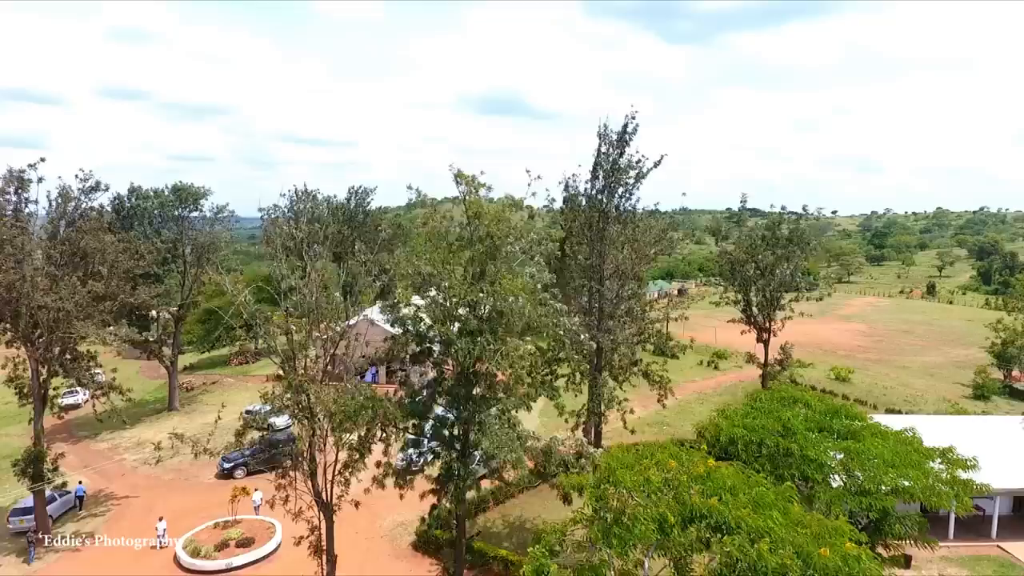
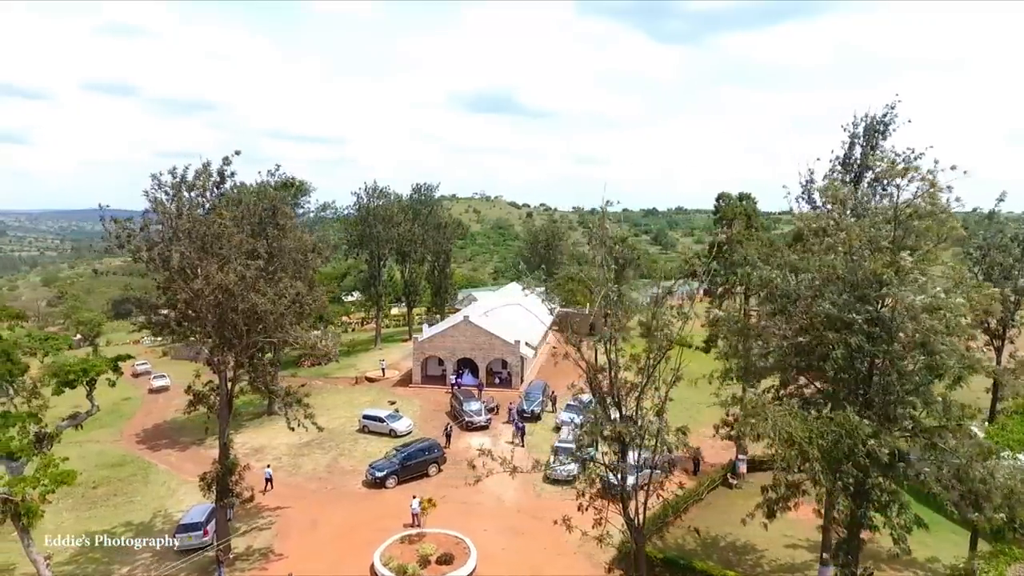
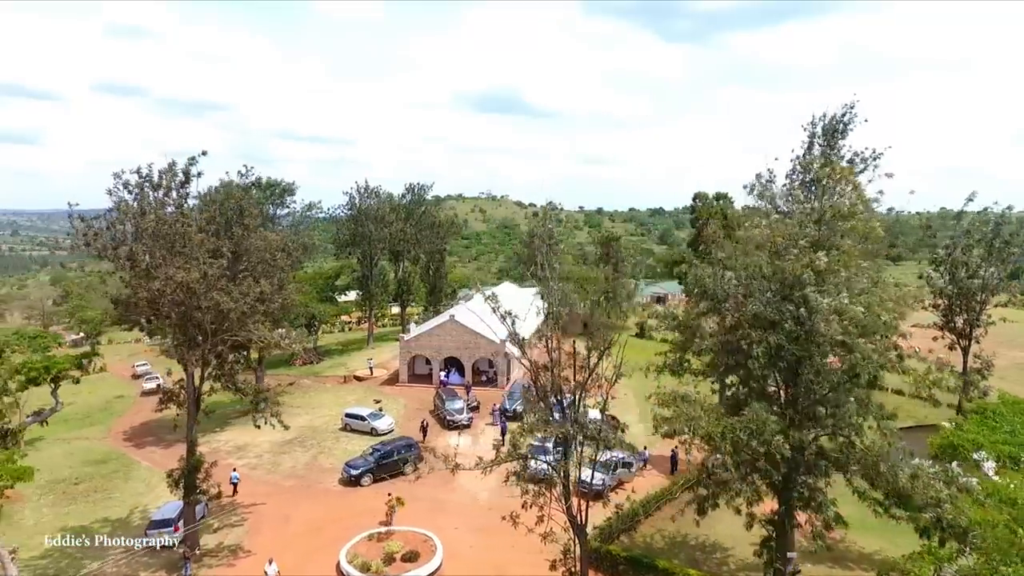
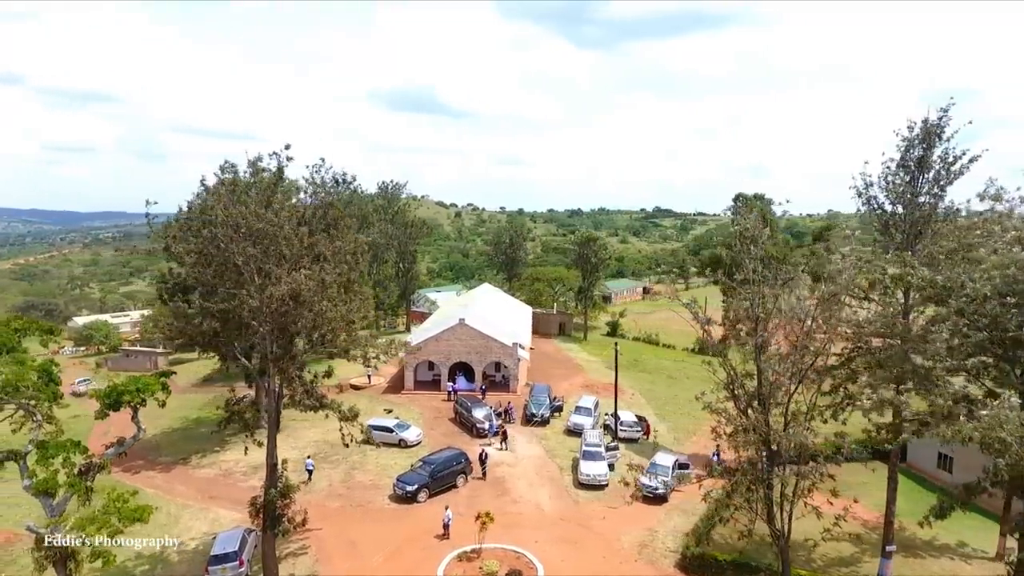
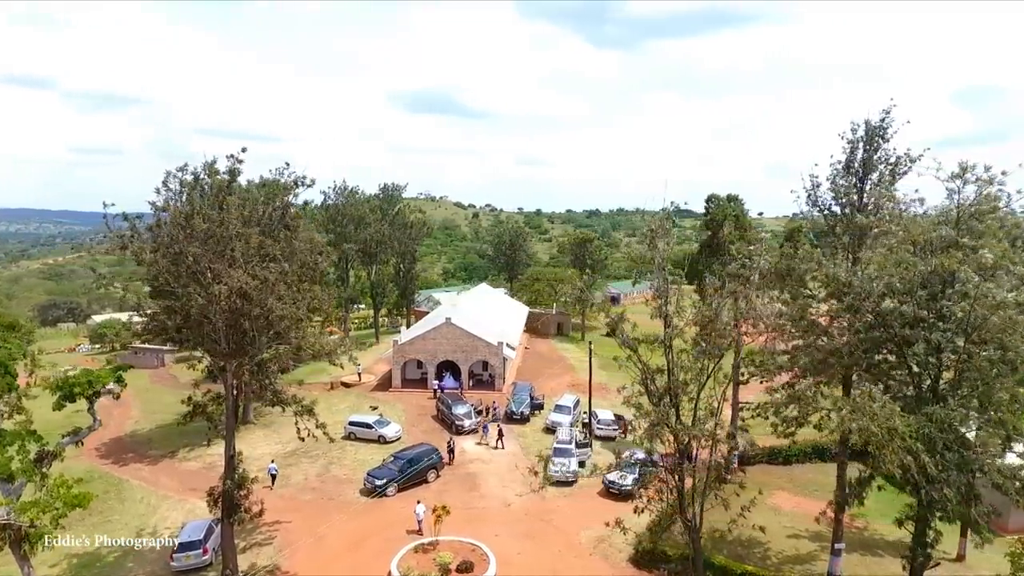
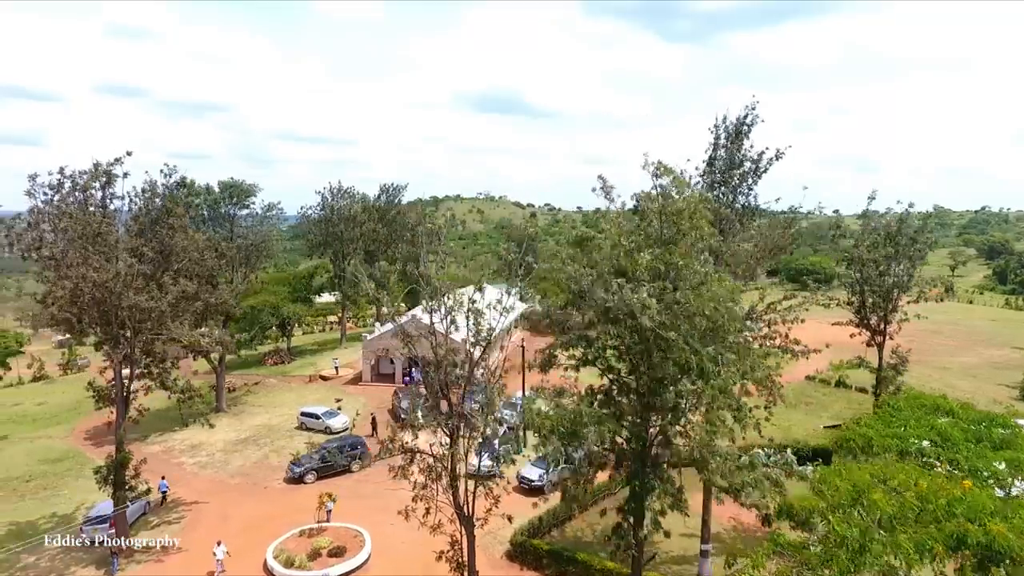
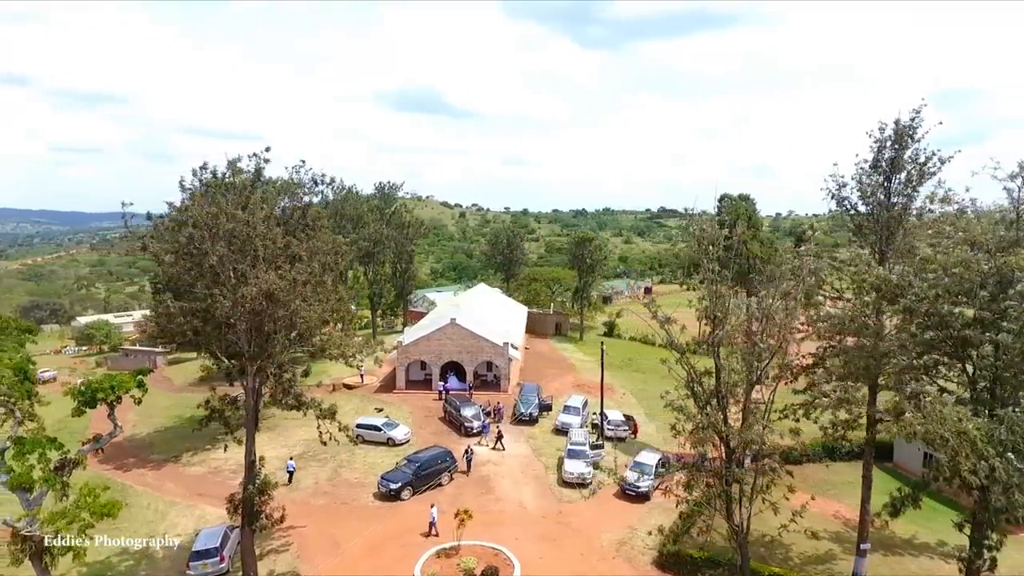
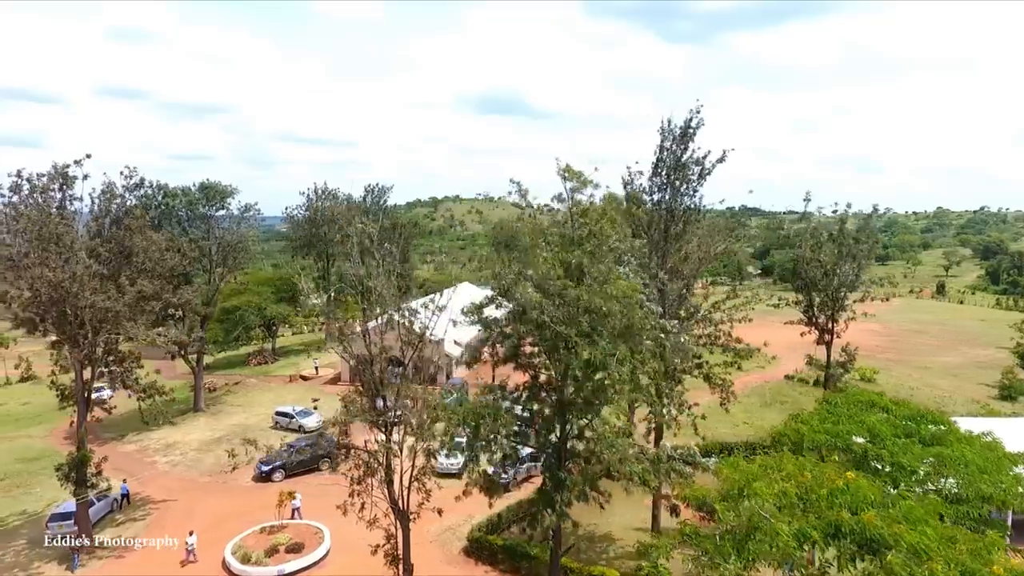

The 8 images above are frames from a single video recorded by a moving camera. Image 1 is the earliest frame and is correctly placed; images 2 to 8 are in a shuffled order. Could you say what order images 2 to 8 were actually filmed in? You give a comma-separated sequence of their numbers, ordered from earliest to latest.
8, 6, 3, 2, 5, 7, 4
